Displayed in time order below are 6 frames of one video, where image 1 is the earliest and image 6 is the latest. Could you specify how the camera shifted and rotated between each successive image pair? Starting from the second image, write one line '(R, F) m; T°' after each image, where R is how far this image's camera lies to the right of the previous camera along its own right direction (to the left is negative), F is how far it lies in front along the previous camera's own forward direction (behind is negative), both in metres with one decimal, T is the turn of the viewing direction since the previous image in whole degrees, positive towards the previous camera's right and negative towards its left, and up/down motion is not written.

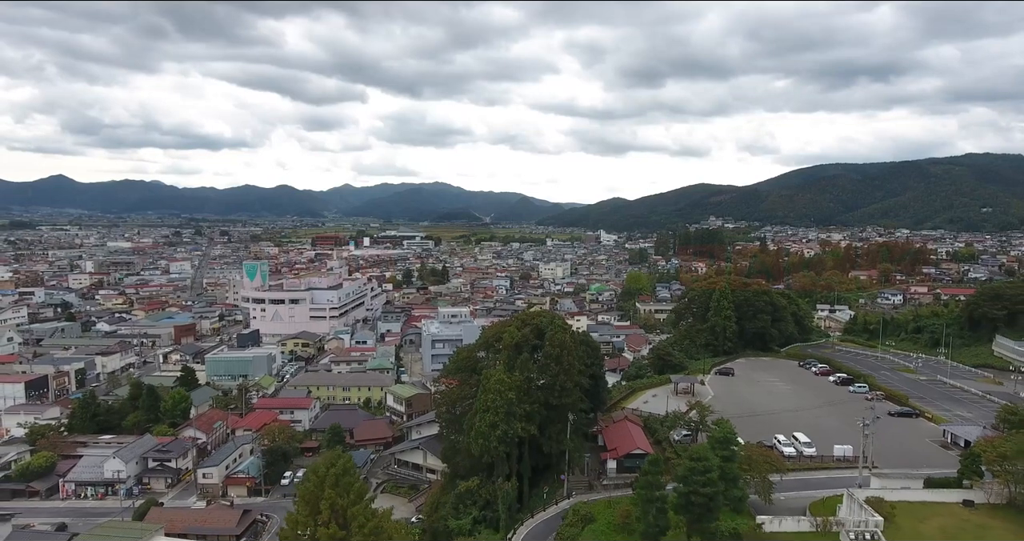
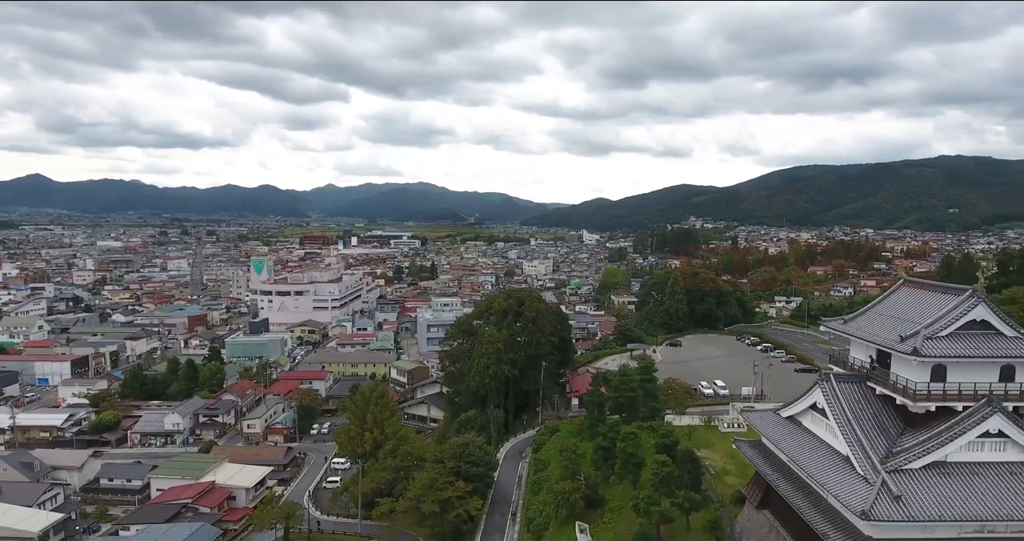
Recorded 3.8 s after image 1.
(-0.1, -3.2) m; +2°
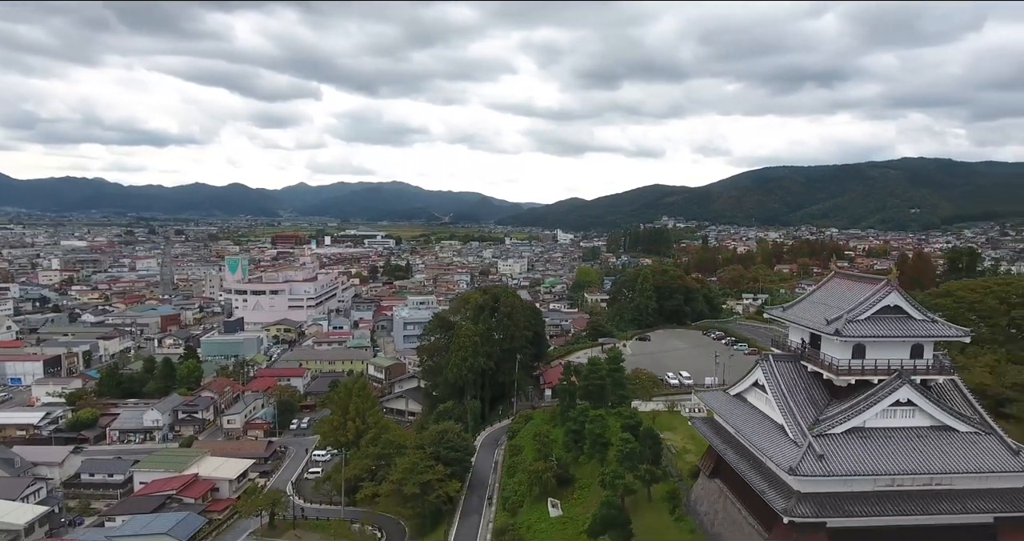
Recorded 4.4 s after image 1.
(0.0, -0.6) m; +3°
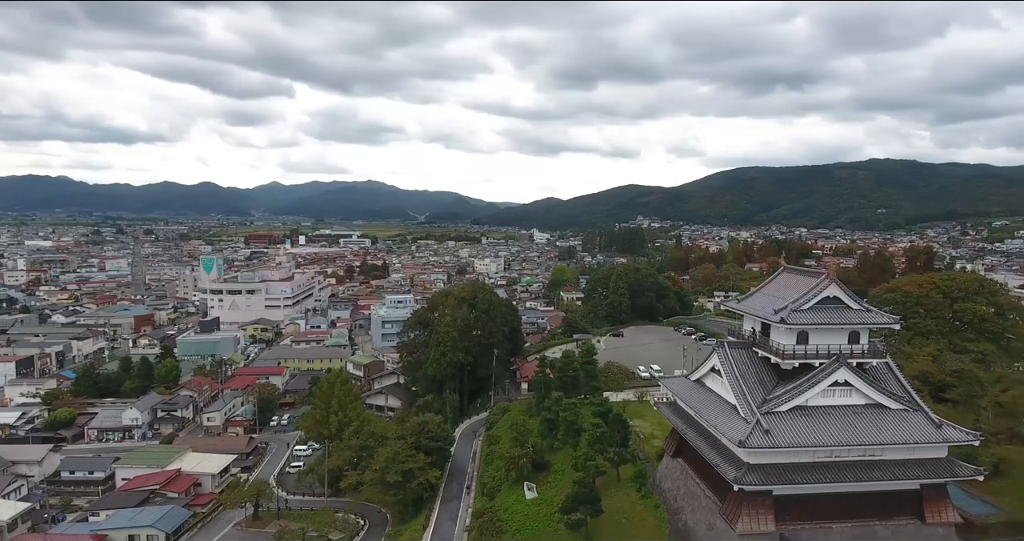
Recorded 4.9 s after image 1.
(0.0, -0.5) m; +2°
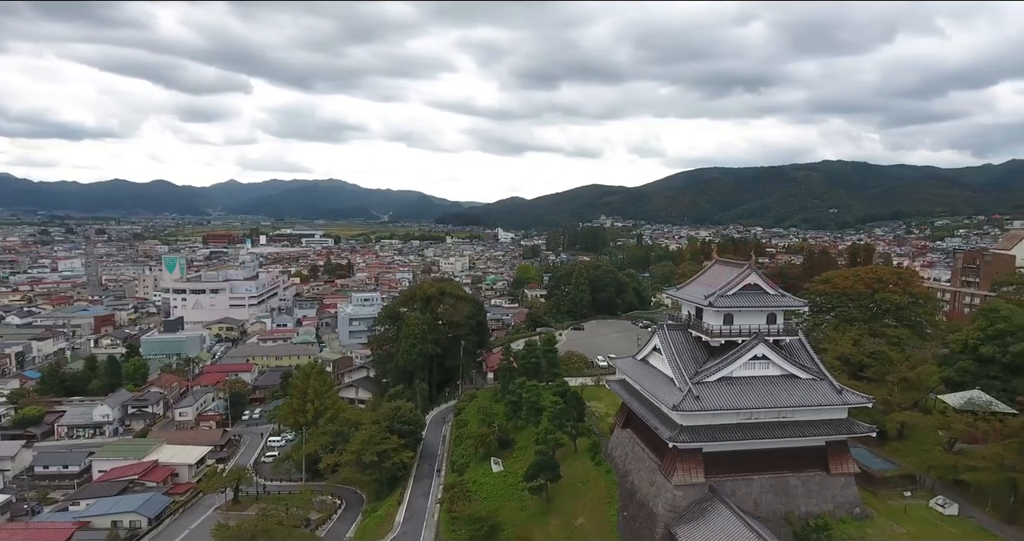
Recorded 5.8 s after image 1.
(0.0, -0.9) m; +4°
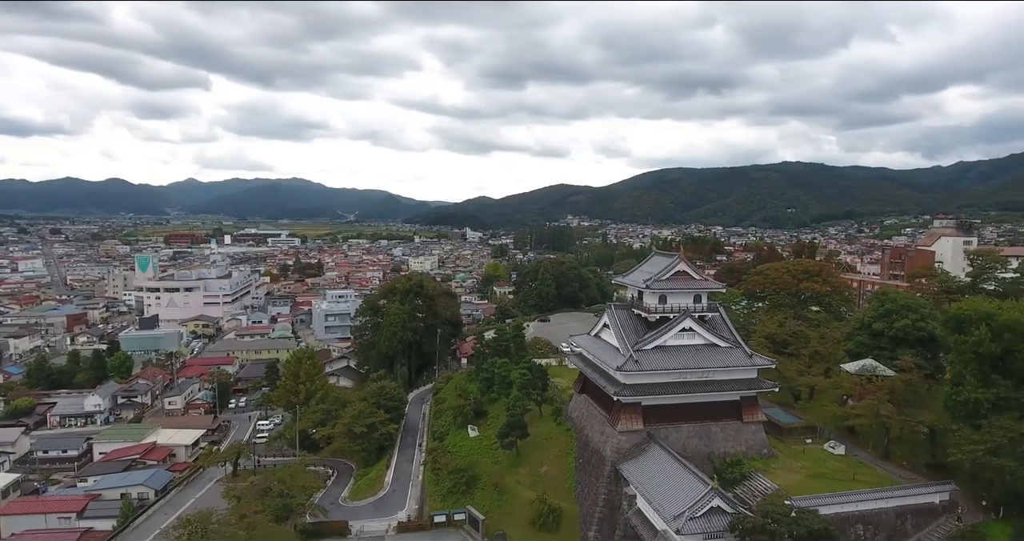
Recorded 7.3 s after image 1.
(-0.1, -1.6) m; +3°
